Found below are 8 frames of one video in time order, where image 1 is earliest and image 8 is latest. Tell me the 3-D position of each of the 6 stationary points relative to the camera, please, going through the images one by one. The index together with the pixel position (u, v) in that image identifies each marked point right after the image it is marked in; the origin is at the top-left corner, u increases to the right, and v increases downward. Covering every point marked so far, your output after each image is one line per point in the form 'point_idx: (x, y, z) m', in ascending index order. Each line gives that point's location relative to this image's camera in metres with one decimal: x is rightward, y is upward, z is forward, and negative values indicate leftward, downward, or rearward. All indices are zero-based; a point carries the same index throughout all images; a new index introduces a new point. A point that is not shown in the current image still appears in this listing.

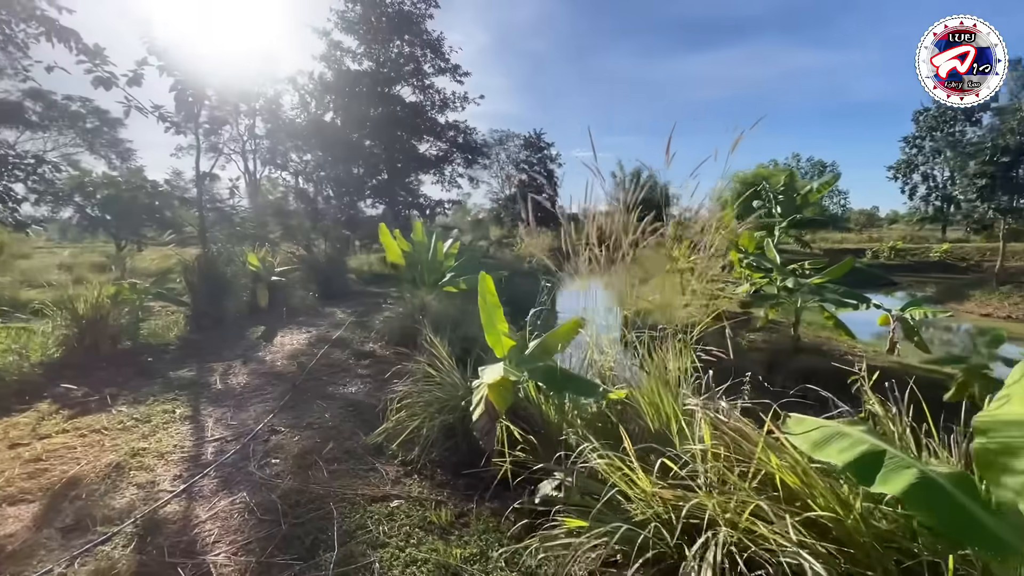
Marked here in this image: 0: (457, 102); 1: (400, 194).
0: (-1.9, +6.3, +16.3) m
1: (-3.7, +3.1, +15.7) m
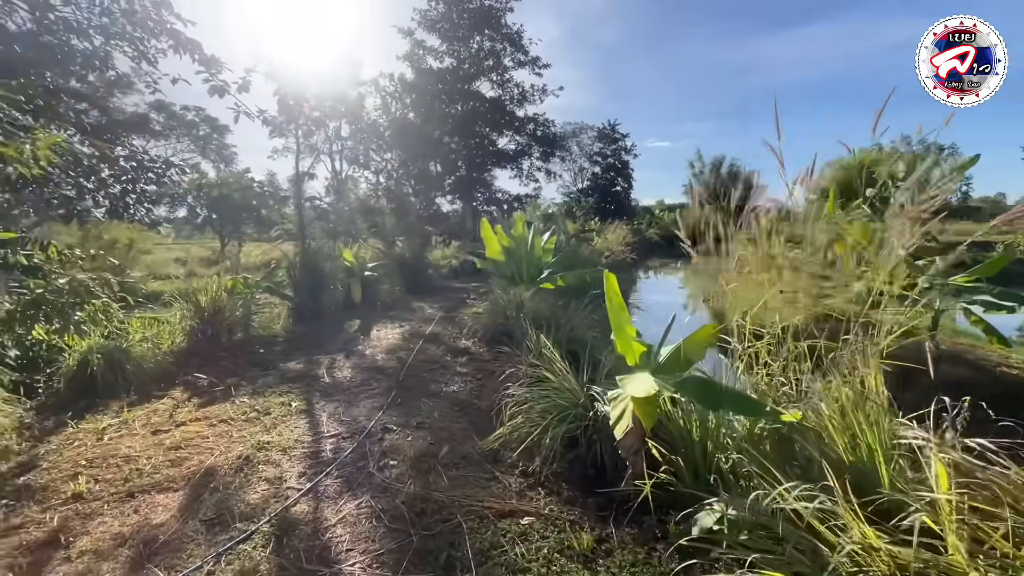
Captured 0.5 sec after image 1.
0: (+0.8, +6.5, +16.1) m
1: (-1.1, +3.3, +15.8) m
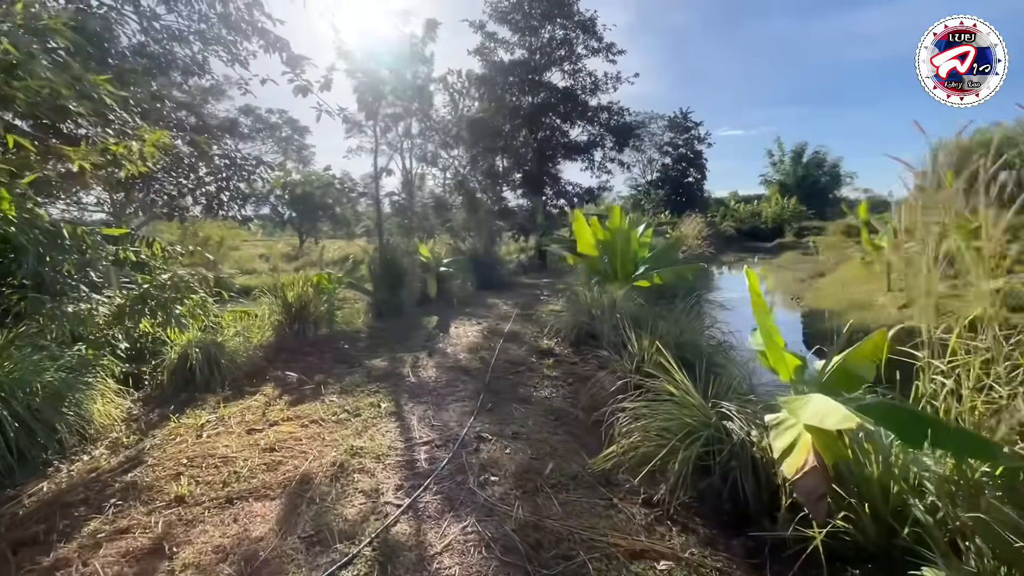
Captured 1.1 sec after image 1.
0: (+3.1, +6.6, +15.5) m
1: (+1.2, +3.4, +15.5) m
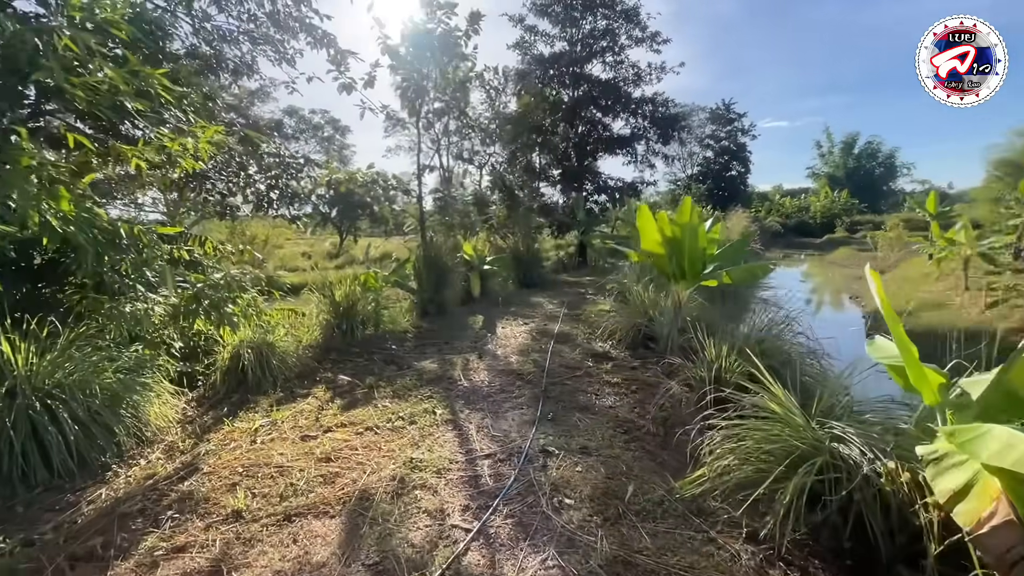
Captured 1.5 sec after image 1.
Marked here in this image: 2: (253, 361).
0: (+4.3, +6.7, +15.0) m
1: (+2.4, +3.5, +15.1) m
2: (-2.0, -0.6, +3.8) m
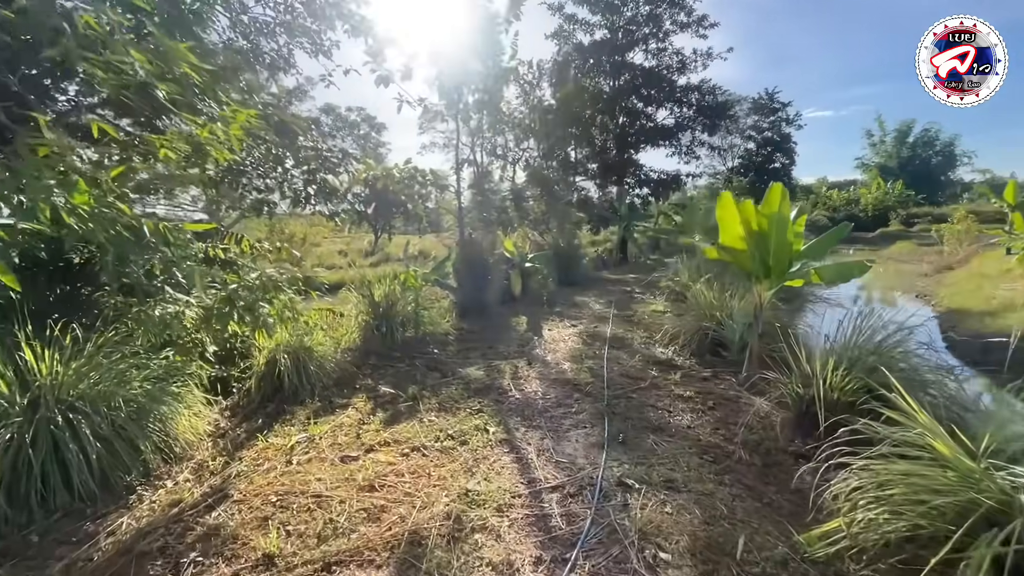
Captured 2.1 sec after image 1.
0: (+5.5, +6.7, +14.3) m
1: (+3.6, +3.5, +14.5) m
2: (-1.6, -0.6, +3.5) m
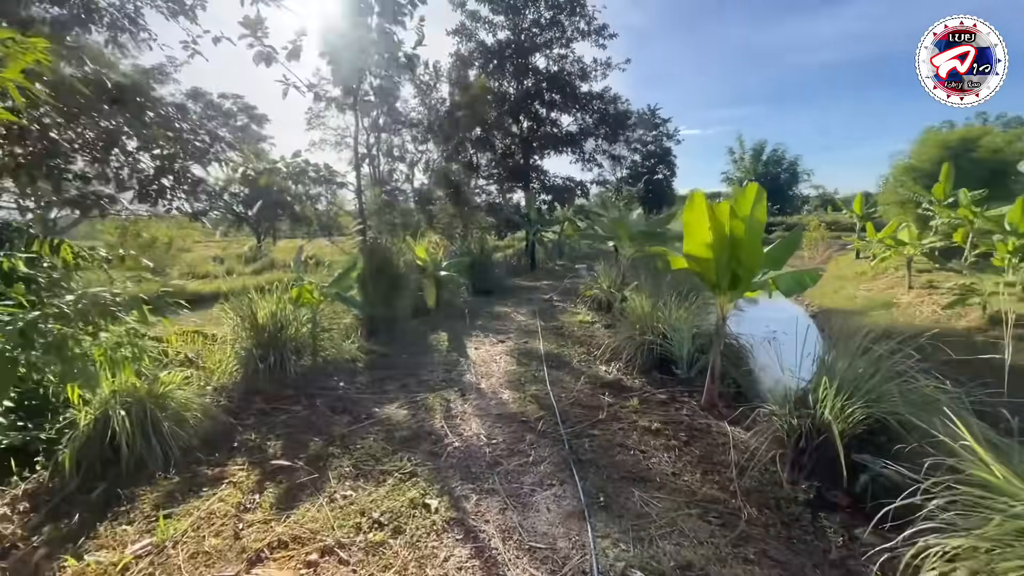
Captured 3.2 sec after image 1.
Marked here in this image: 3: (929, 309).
0: (+2.6, +6.6, +14.5) m
1: (+0.8, +3.4, +14.3) m
2: (-2.0, -0.7, +2.5) m
3: (+7.5, -0.4, +8.7) m
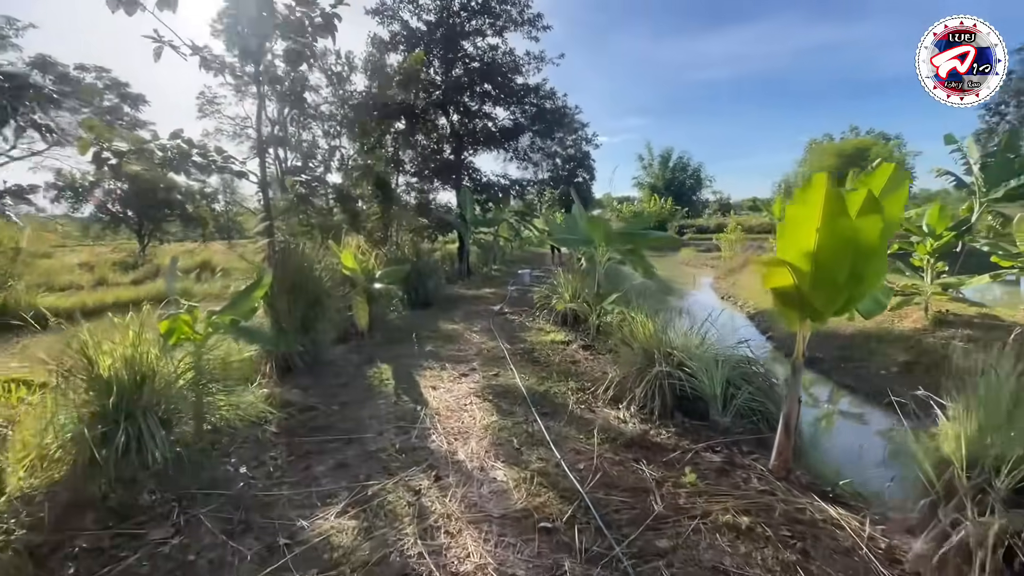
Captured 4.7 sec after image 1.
0: (+0.6, +6.4, +13.7) m
1: (-1.2, +3.2, +13.2) m
2: (-1.8, -0.9, +1.1) m
3: (+6.5, -0.4, +8.8) m
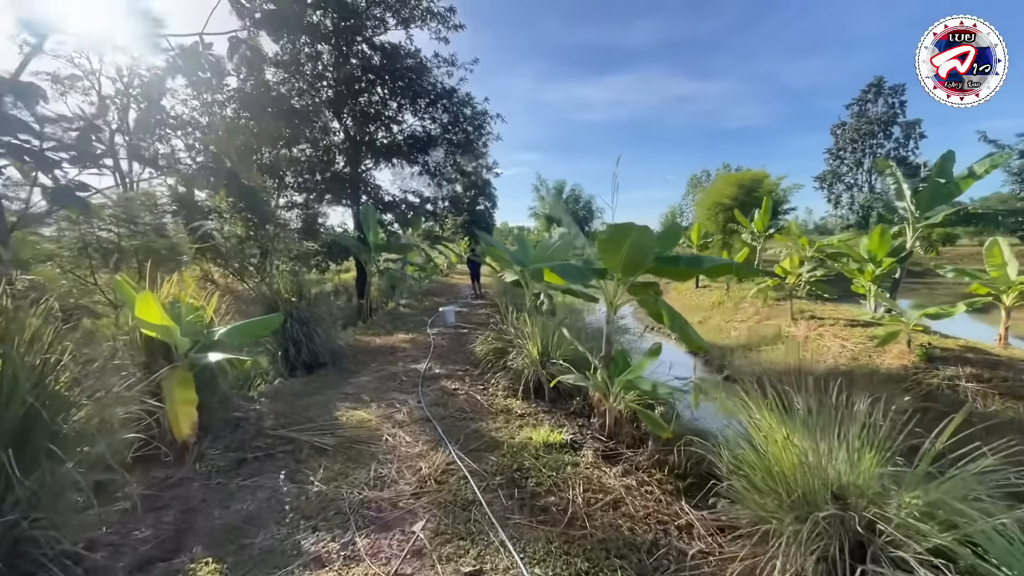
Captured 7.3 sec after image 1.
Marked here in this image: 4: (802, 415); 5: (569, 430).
0: (-1.7, +5.5, +11.9) m
1: (-3.2, +2.2, +10.8) m
2: (-1.2, -1.1, -1.4) m
3: (+5.3, -0.9, +8.0) m
4: (+1.2, -0.6, +2.0) m
5: (+0.4, -0.9, +3.1) m
